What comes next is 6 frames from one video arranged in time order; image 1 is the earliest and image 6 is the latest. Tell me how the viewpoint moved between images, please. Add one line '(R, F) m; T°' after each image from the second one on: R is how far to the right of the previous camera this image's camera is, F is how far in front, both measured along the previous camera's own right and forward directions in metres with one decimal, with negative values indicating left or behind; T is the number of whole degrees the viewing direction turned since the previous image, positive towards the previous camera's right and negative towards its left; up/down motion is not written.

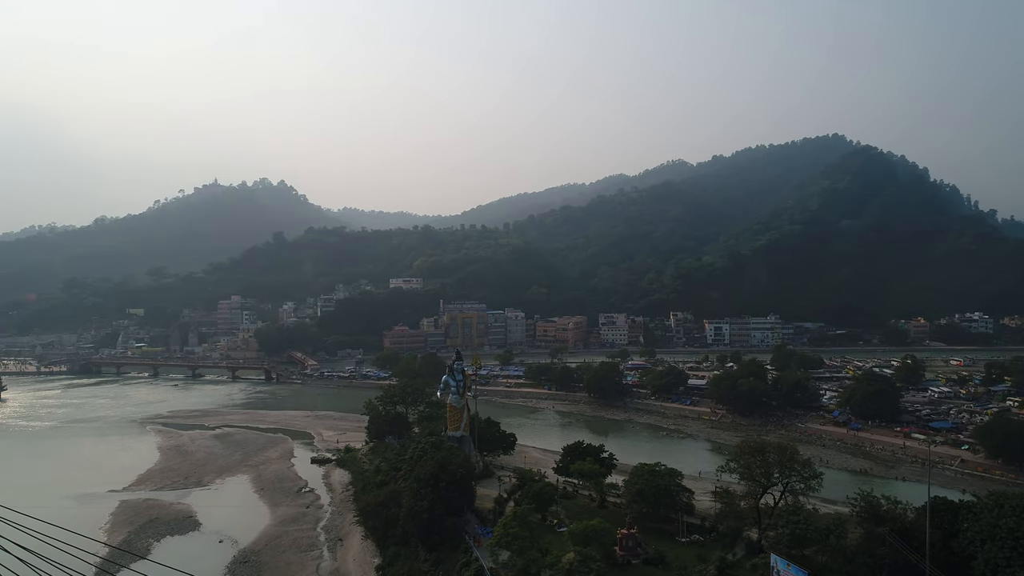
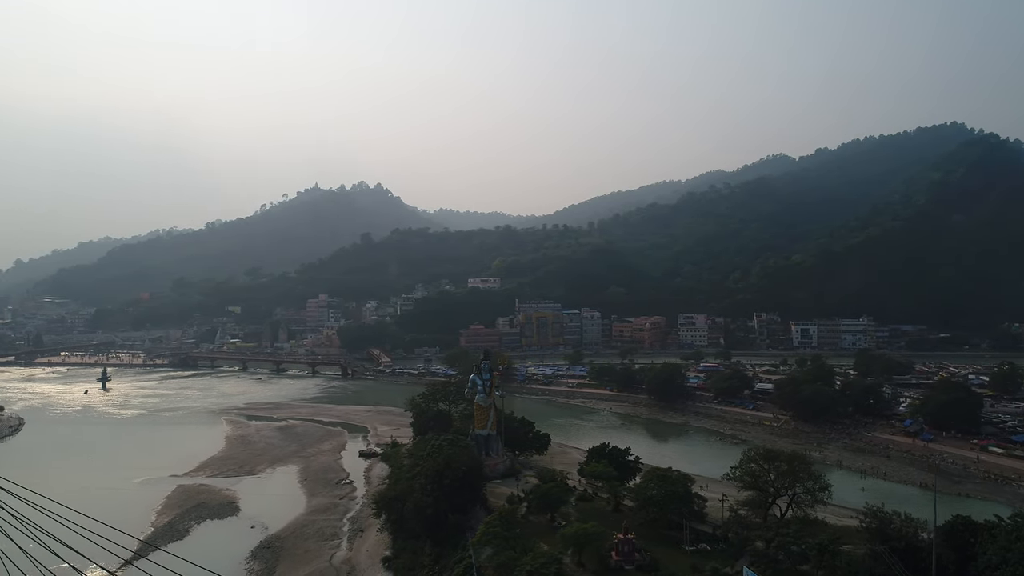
(+2.2, +0.1) m; -8°
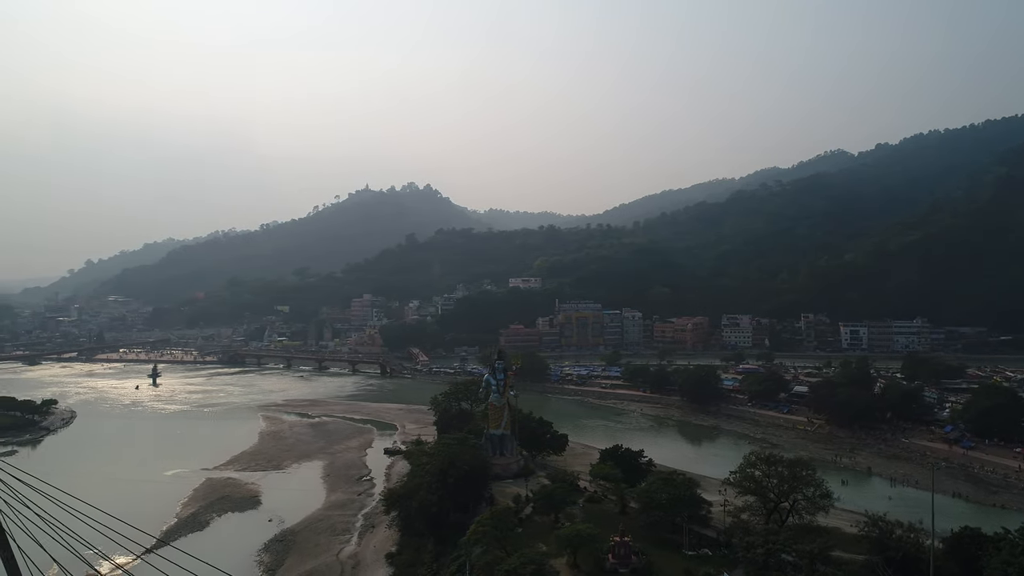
(+1.2, 0.0) m; -4°
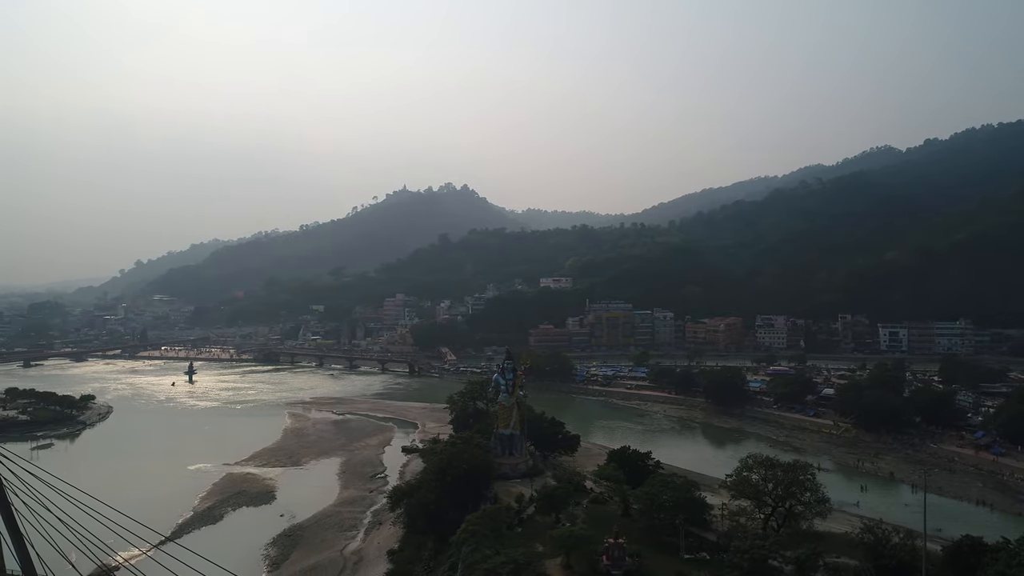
(+1.0, 0.0) m; -3°
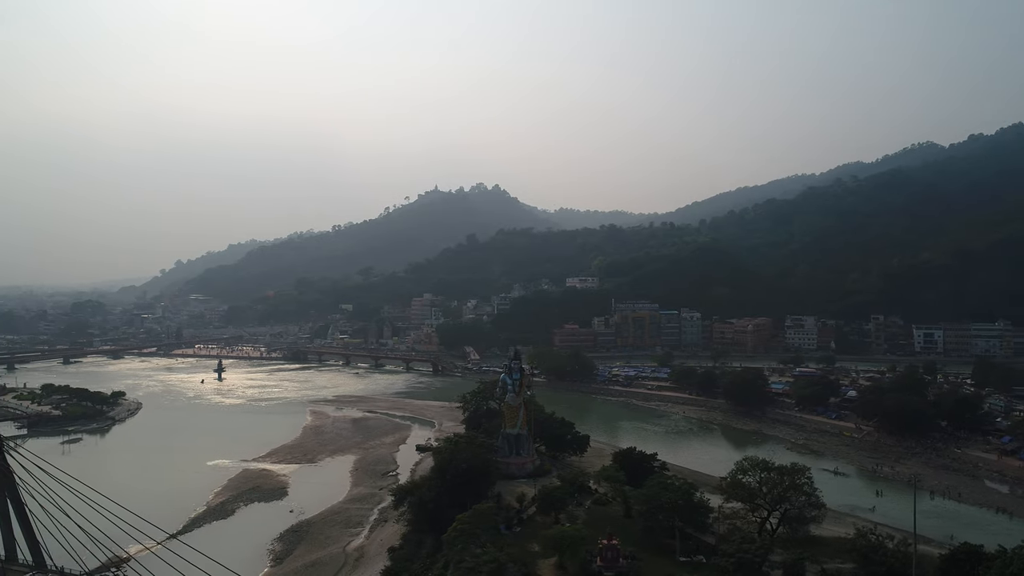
(+0.9, 0.0) m; -3°
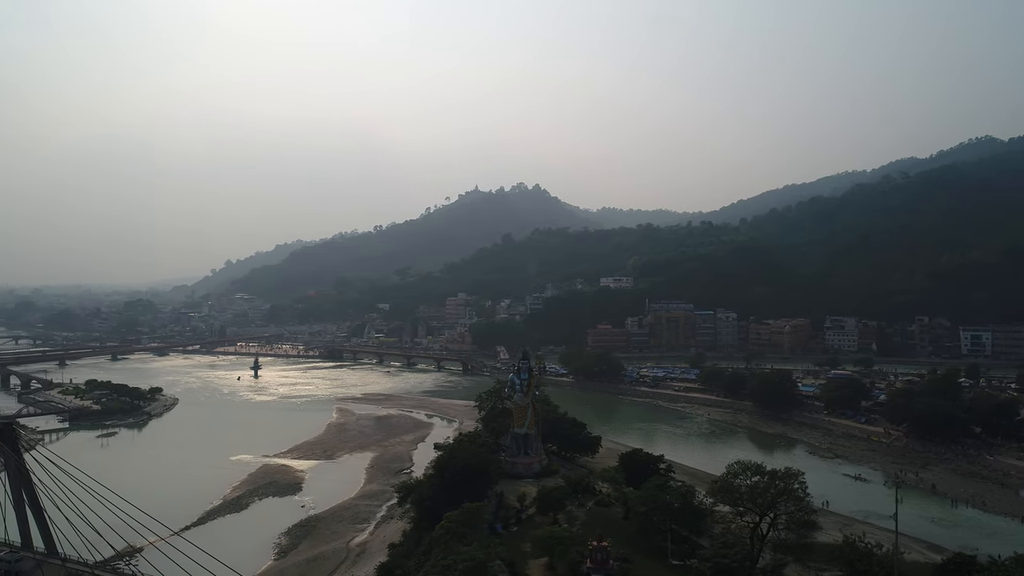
(+1.2, 0.0) m; -4°
